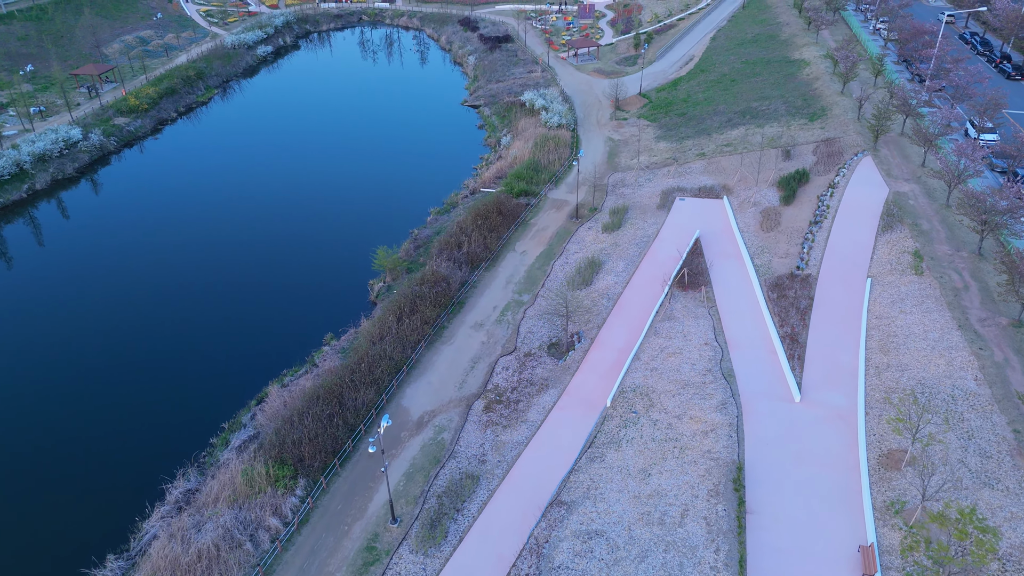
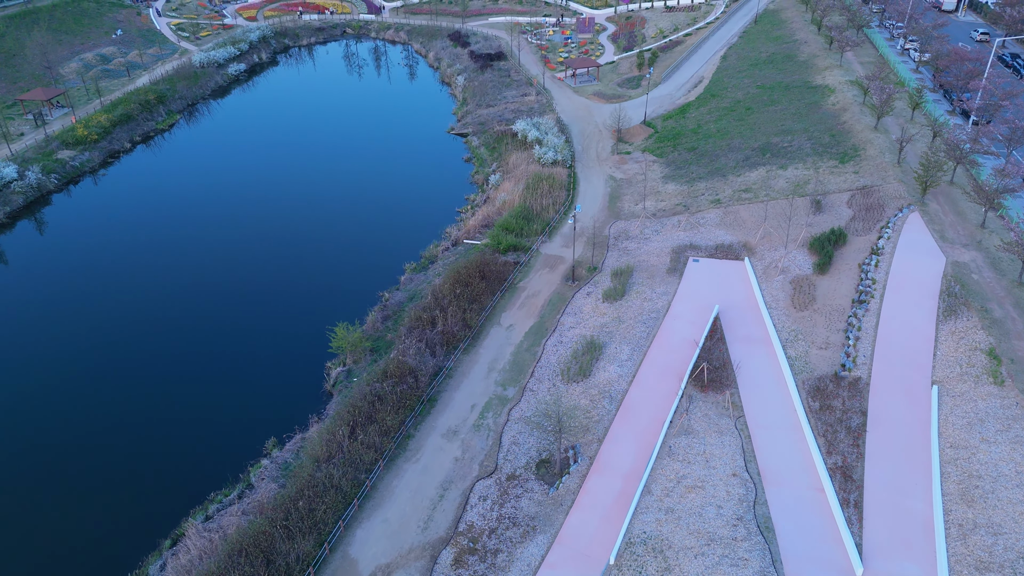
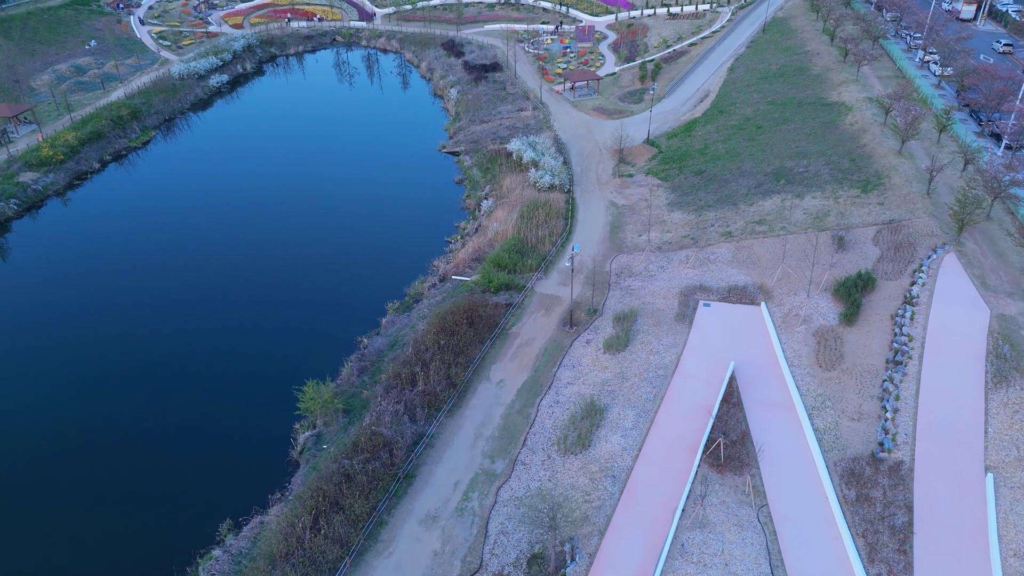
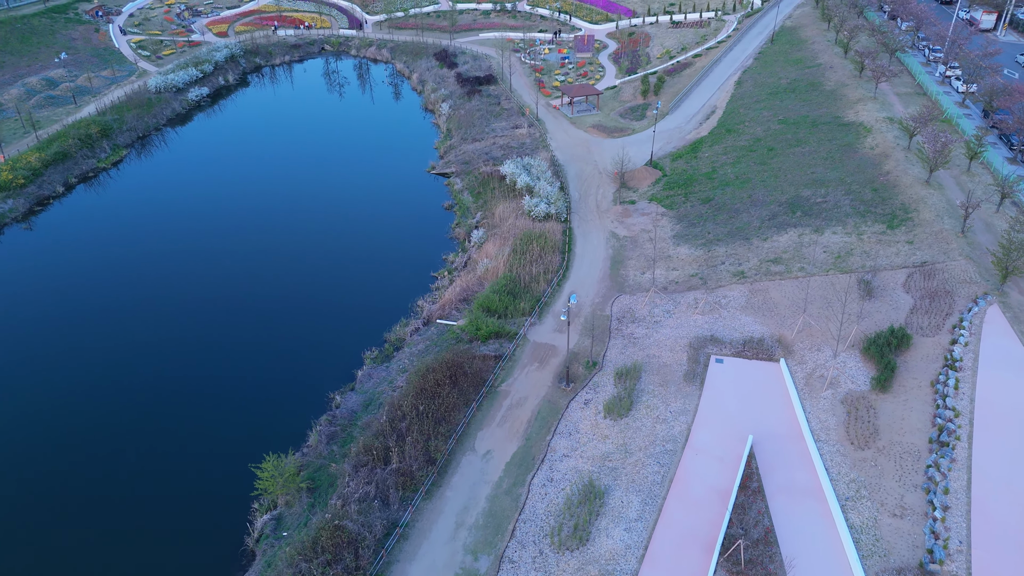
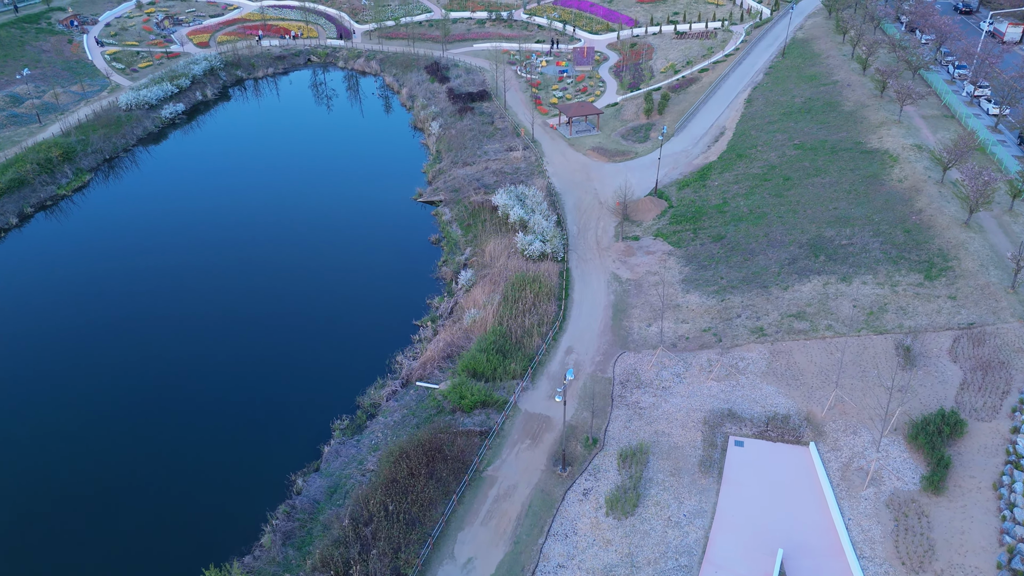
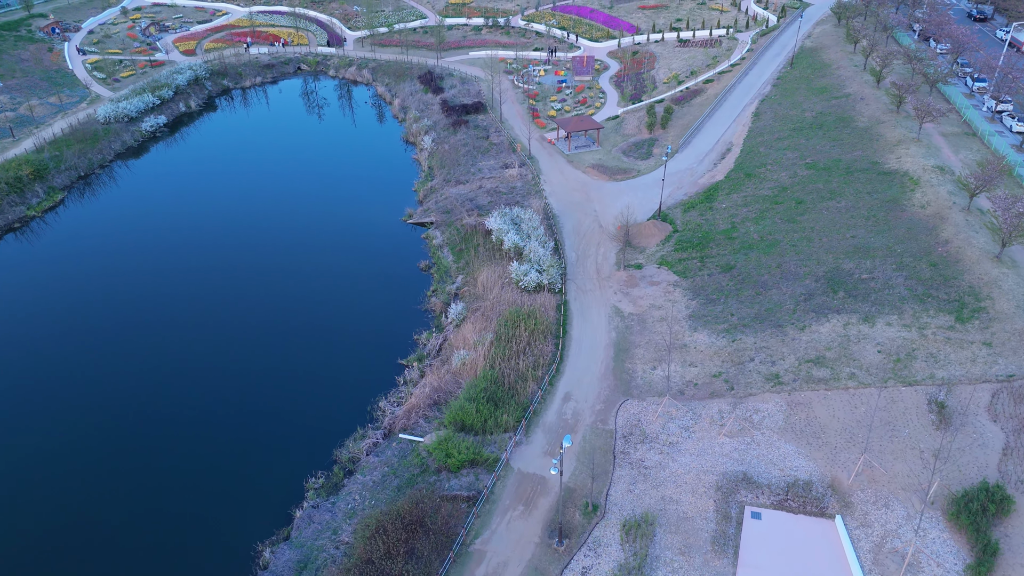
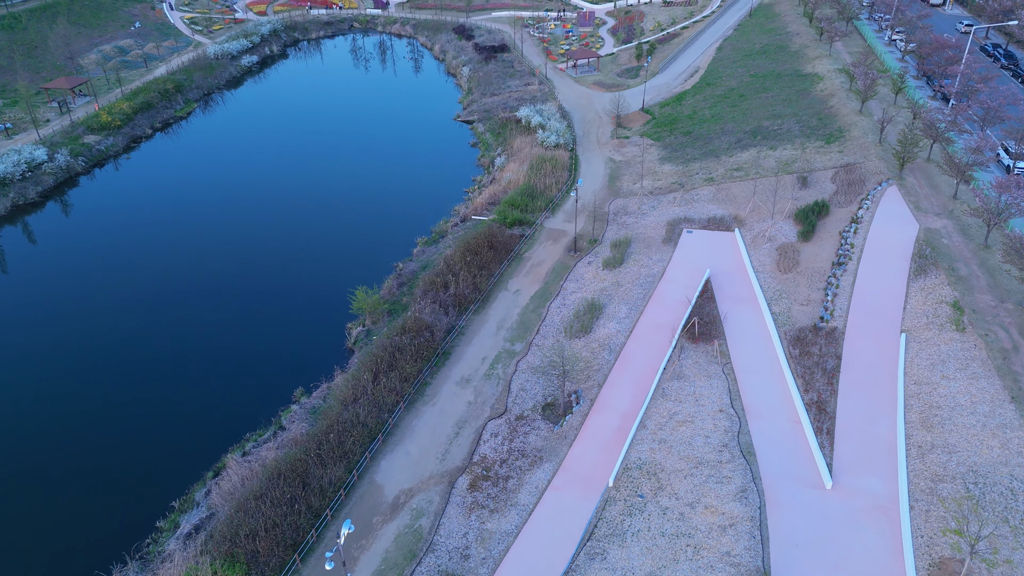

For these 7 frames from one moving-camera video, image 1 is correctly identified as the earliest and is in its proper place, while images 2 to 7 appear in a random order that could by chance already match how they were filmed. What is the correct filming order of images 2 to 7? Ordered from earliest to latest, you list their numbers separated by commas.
7, 2, 3, 4, 5, 6
